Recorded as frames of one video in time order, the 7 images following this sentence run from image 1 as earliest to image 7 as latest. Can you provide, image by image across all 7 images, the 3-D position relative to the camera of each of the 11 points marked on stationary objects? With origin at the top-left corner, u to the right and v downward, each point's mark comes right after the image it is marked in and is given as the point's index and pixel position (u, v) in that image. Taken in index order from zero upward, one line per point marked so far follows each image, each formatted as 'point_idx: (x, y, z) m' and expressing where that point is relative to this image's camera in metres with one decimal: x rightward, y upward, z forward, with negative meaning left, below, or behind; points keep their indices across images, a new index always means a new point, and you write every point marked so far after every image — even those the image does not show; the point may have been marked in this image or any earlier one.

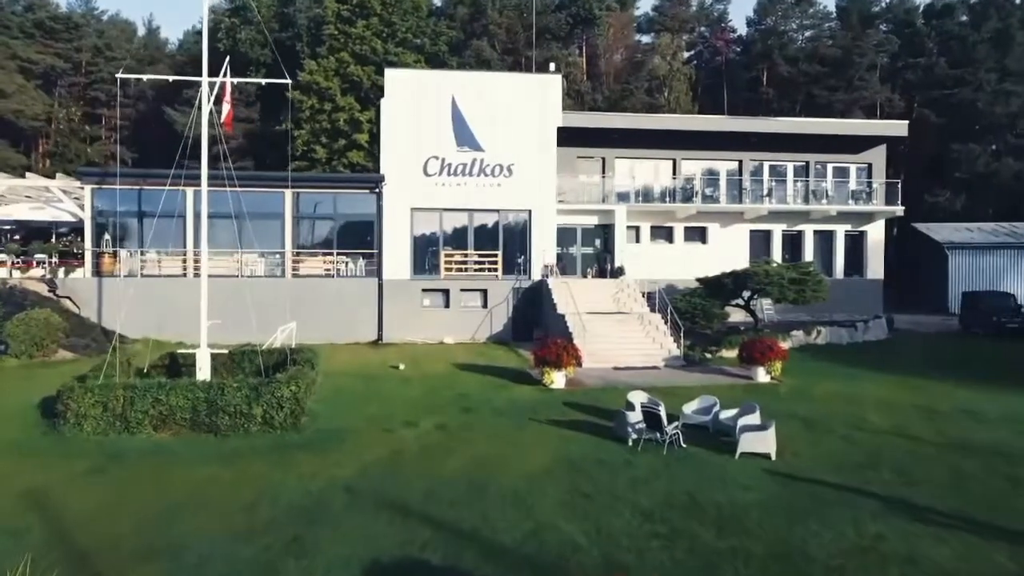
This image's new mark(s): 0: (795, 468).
0: (+5.7, -3.7, +16.3) m
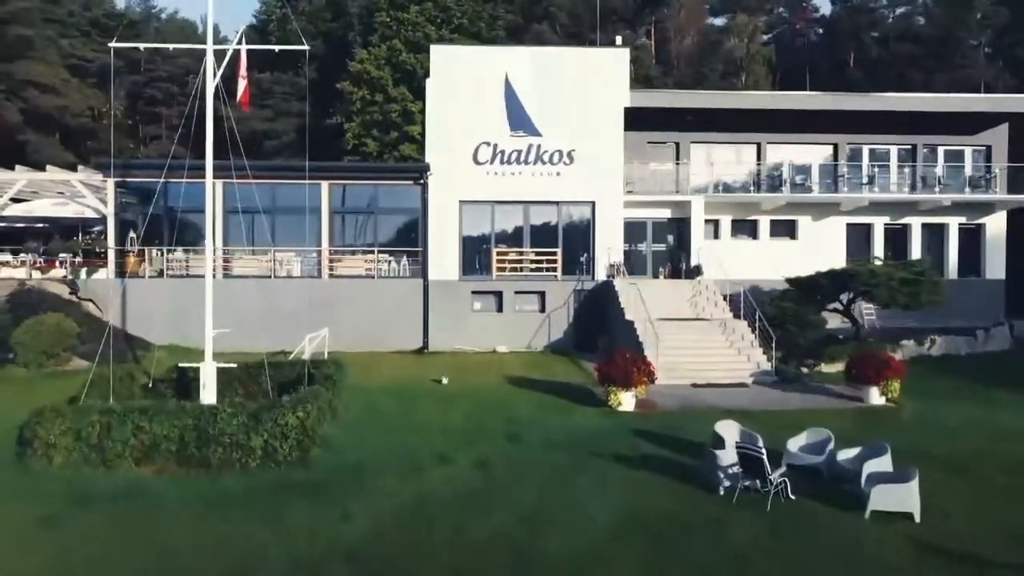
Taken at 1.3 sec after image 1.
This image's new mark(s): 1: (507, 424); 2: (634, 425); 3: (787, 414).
0: (+6.5, -3.7, +12.2) m
1: (-0.1, -3.1, +18.6) m
2: (+2.7, -3.1, +18.3) m
3: (+6.6, -3.0, +19.6) m
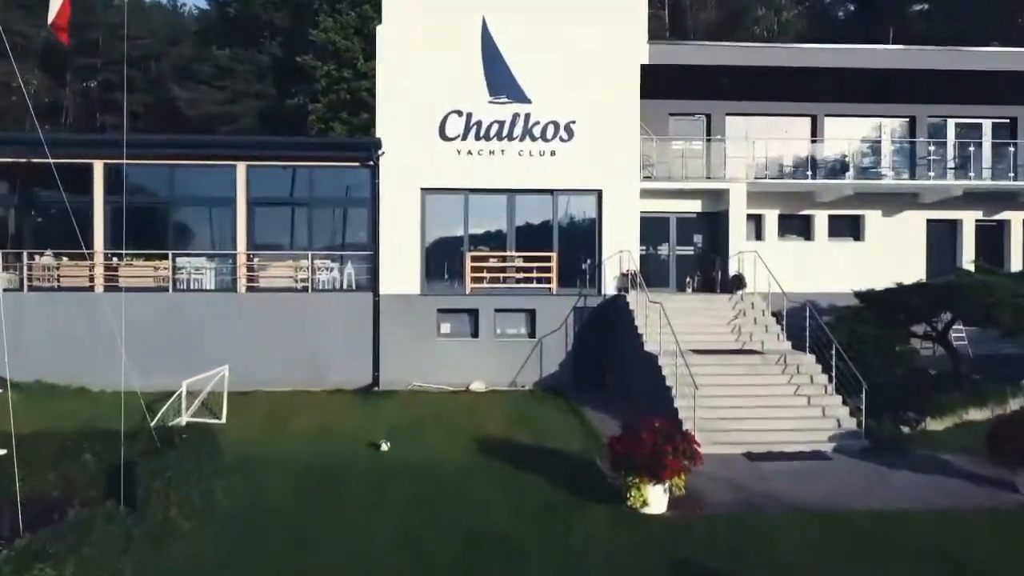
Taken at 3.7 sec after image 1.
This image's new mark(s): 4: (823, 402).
0: (+5.9, -4.2, +4.9) m
1: (-0.7, -3.6, +11.3) m
2: (+2.1, -3.5, +11.0) m
3: (+6.0, -3.5, +12.3) m
4: (+6.5, -2.3, +16.9) m
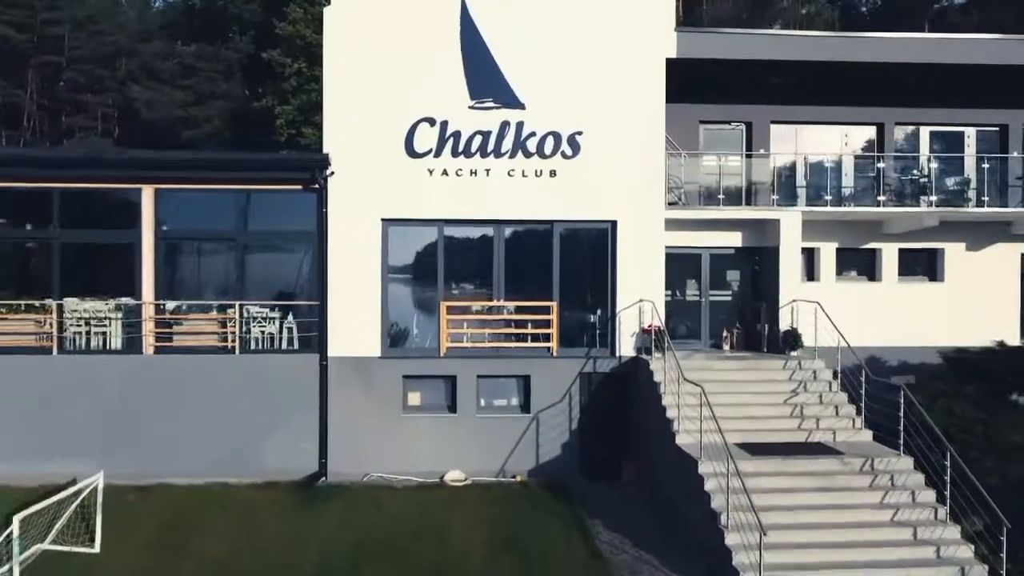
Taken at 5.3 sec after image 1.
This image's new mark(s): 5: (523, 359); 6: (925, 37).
0: (+5.6, -5.5, -0.2) m
1: (-1.0, -4.8, +6.3) m
2: (+1.9, -4.8, +5.9) m
3: (+5.8, -4.8, +7.2) m
4: (+6.3, -3.6, +11.9) m
5: (+0.2, -1.5, +17.0) m
6: (+9.2, +5.7, +18.4) m
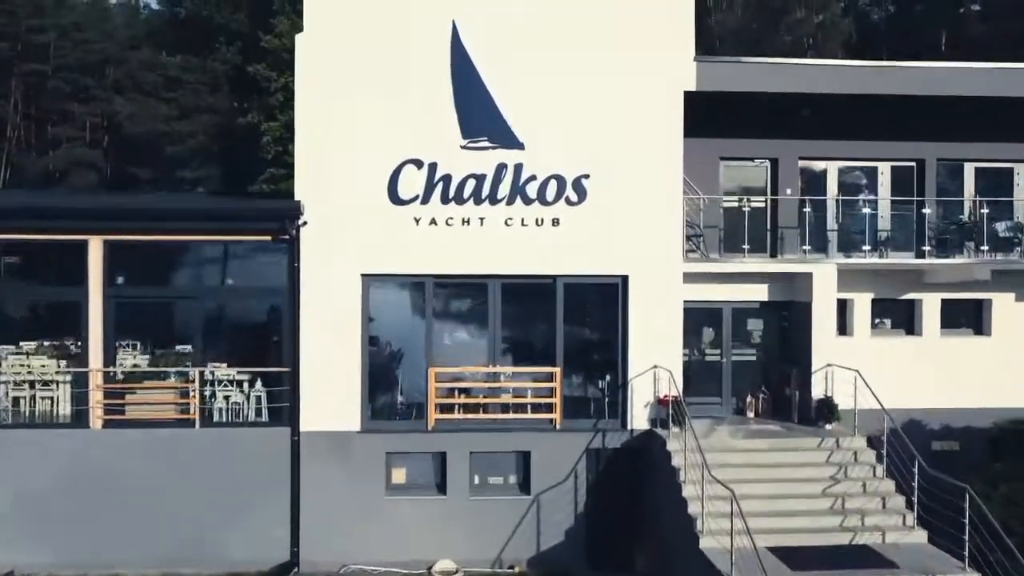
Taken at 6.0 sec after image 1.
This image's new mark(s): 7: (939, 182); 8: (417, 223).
0: (+5.6, -6.6, -2.2) m
1: (-1.0, -6.0, +4.3) m
2: (+1.8, -6.0, +3.9) m
3: (+5.7, -6.0, +5.2) m
4: (+6.2, -4.8, +9.8) m
5: (+0.2, -2.7, +15.0) m
6: (+9.2, +4.5, +16.4) m
7: (+9.4, +2.3, +17.8) m
8: (-1.7, +1.2, +15.0) m
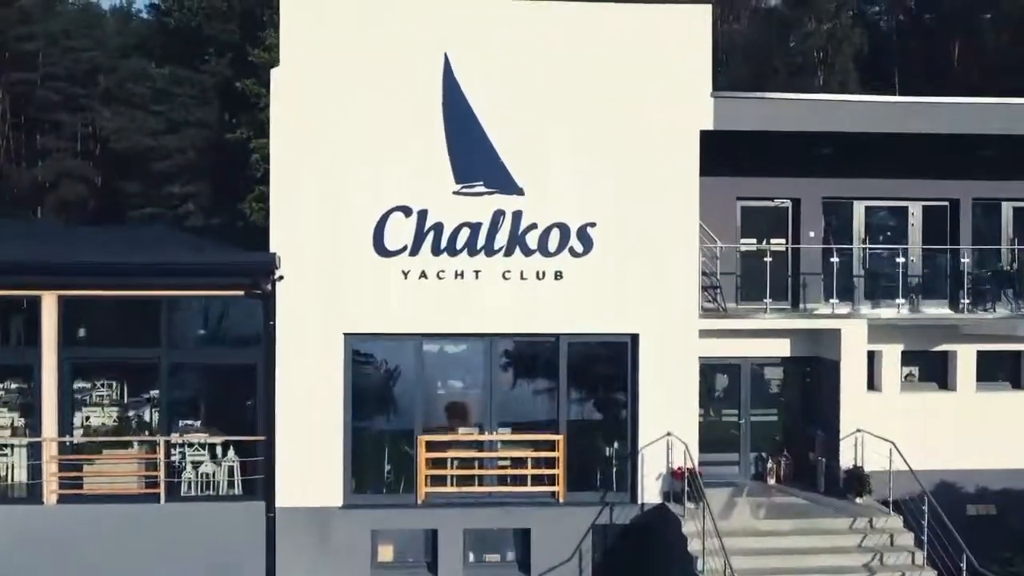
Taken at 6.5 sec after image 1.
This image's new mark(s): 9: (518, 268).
0: (+5.6, -7.6, -3.6) m
1: (-1.1, -7.0, +2.9) m
2: (+1.8, -7.0, +2.5) m
3: (+5.7, -7.0, +3.8) m
4: (+6.2, -5.8, +8.4) m
5: (+0.2, -3.7, +13.6) m
6: (+9.1, +3.4, +15.0) m
7: (+9.3, +1.3, +16.4) m
8: (-1.8, +0.2, +13.6) m
9: (+0.1, +0.3, +13.7) m
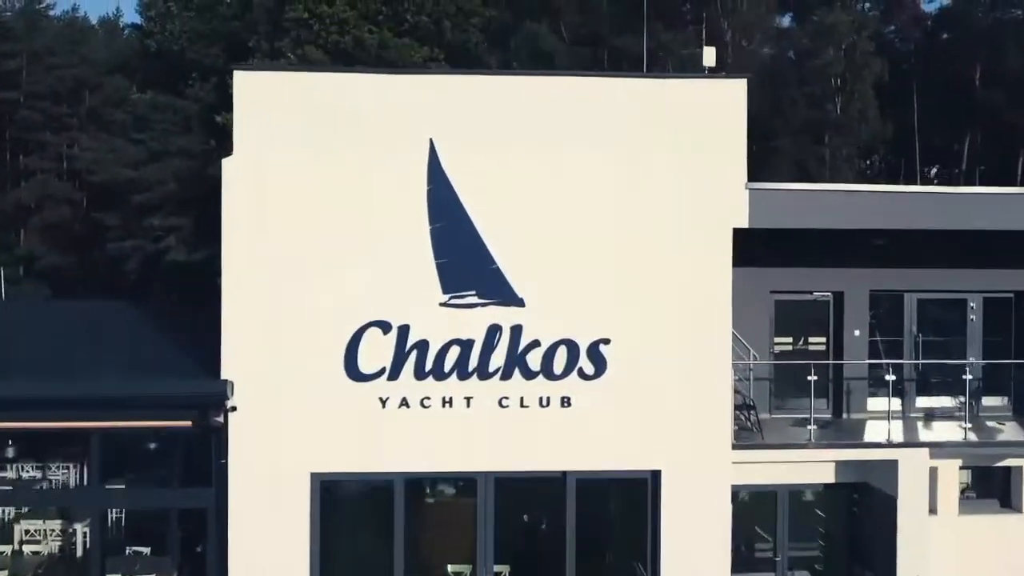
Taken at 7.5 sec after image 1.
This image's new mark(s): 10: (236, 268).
0: (+5.5, -9.5, -5.7) m
1: (-1.1, -8.8, +0.7) m
2: (+1.8, -8.8, +0.4) m
3: (+5.7, -8.8, +1.7) m
4: (+6.2, -7.6, +6.3) m
5: (+0.1, -5.5, +11.4) m
6: (+9.1, +1.6, +12.9) m
7: (+9.3, -0.5, +14.3) m
8: (-1.8, -1.6, +11.5) m
9: (+0.1, -1.5, +11.6) m
10: (-3.8, +0.3, +11.3) m
